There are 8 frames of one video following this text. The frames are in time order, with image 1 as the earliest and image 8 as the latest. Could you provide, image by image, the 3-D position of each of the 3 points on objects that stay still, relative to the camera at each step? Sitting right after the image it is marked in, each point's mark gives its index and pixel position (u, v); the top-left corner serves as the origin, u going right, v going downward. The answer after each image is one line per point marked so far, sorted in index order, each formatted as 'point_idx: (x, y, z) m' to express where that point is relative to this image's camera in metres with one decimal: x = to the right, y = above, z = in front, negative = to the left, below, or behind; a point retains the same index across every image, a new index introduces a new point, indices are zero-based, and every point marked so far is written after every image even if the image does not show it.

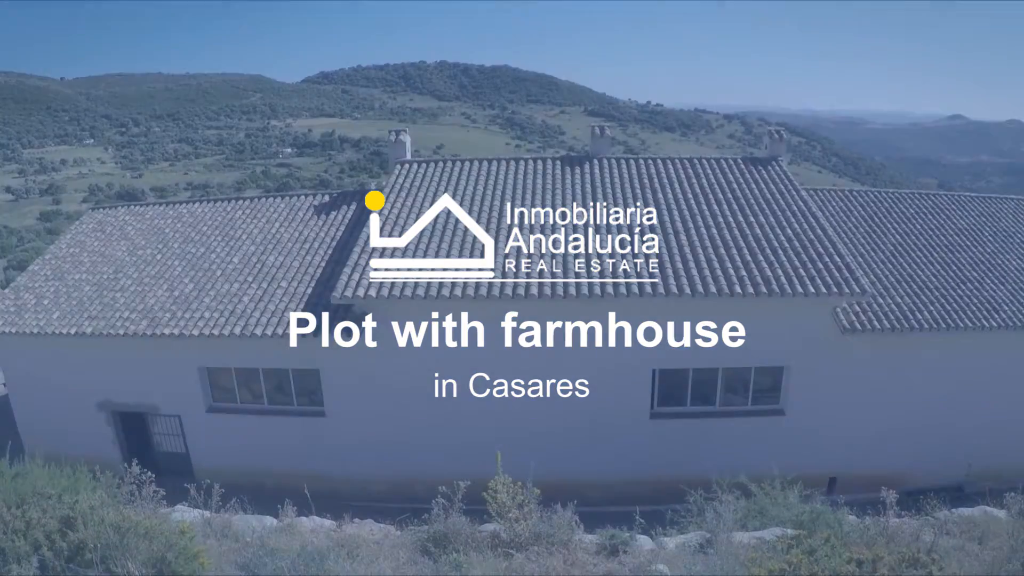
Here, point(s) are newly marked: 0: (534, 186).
0: (+0.4, +2.3, +11.7) m
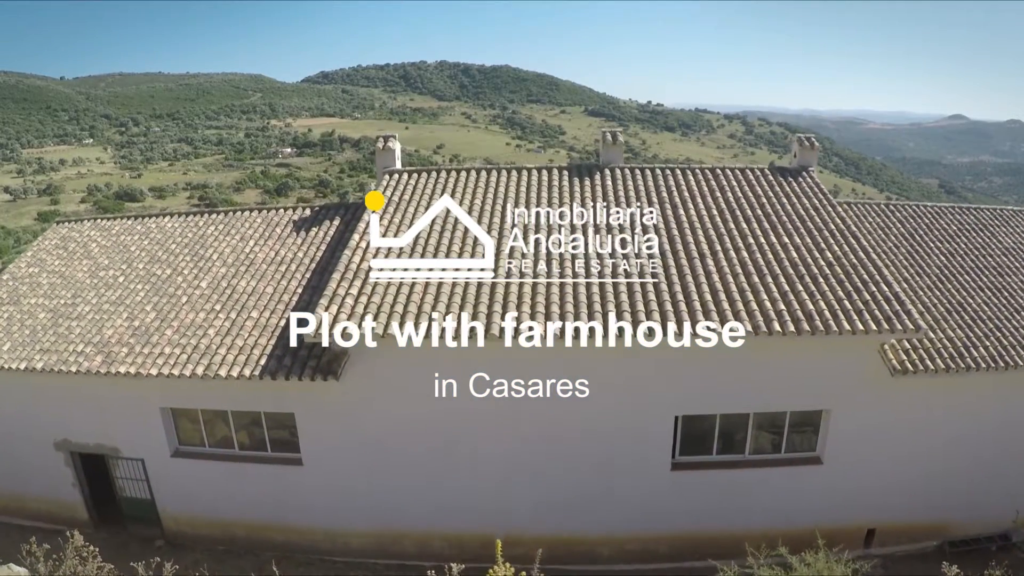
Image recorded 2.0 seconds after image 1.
0: (+0.4, +1.8, +10.5) m
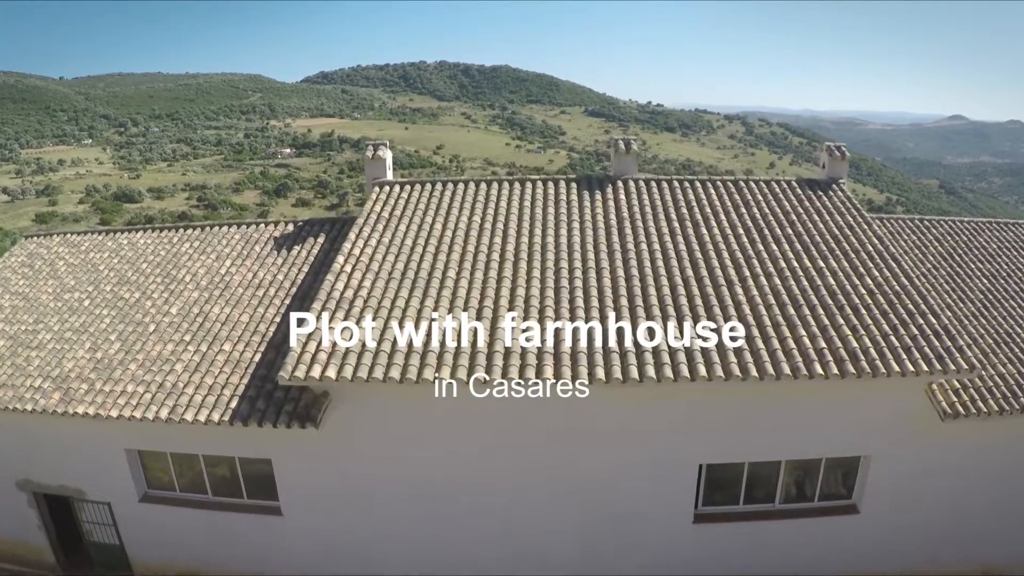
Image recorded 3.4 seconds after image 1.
0: (+0.4, +1.3, +9.5) m
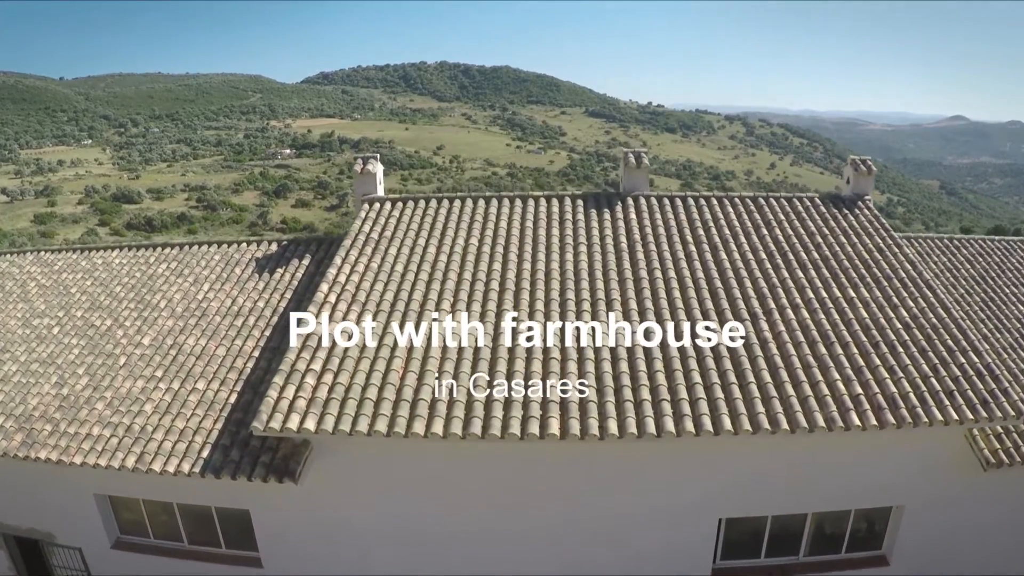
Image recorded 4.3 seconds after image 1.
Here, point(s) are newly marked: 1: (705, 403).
0: (+0.4, +0.8, +8.8) m
1: (+2.1, -1.2, +6.0) m
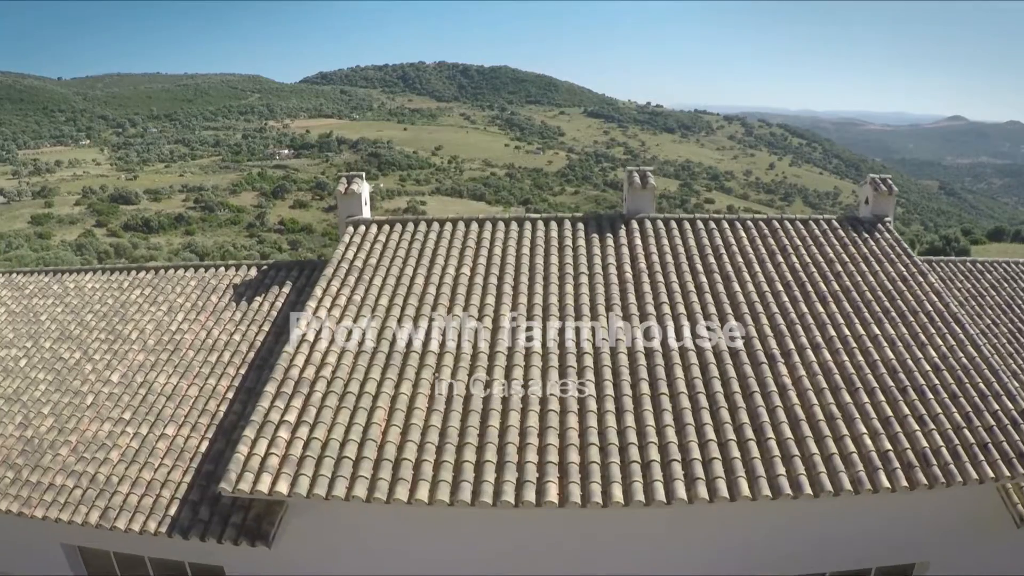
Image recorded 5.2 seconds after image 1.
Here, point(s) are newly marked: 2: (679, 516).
0: (+0.4, +0.4, +8.3) m
1: (+2.0, -1.7, +5.4) m
2: (+1.8, -2.5, +6.3) m
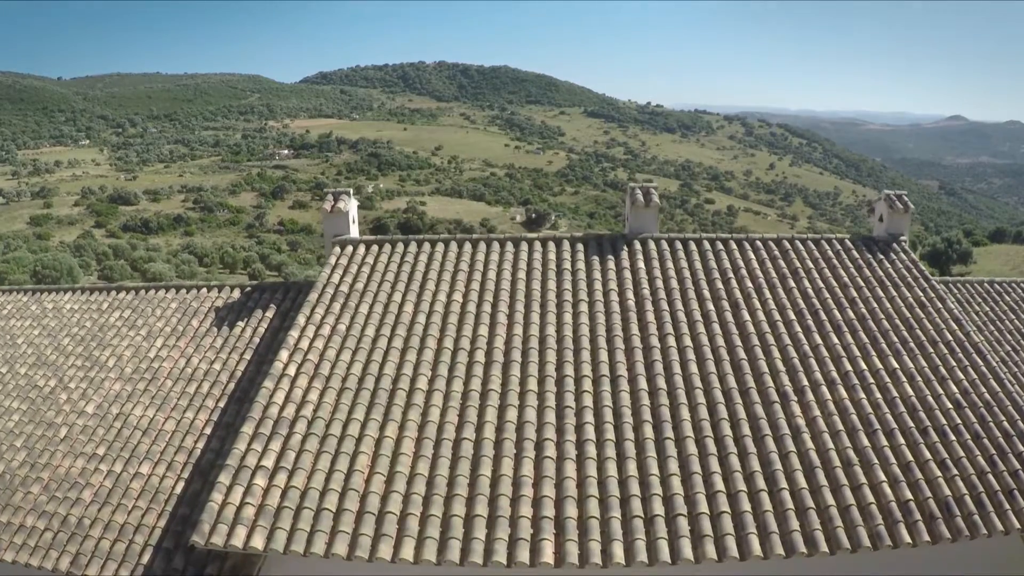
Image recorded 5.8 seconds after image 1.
0: (+0.3, 0.0, +7.9) m
1: (+1.9, -2.1, +5.1) m
2: (+1.8, -2.9, +5.9) m
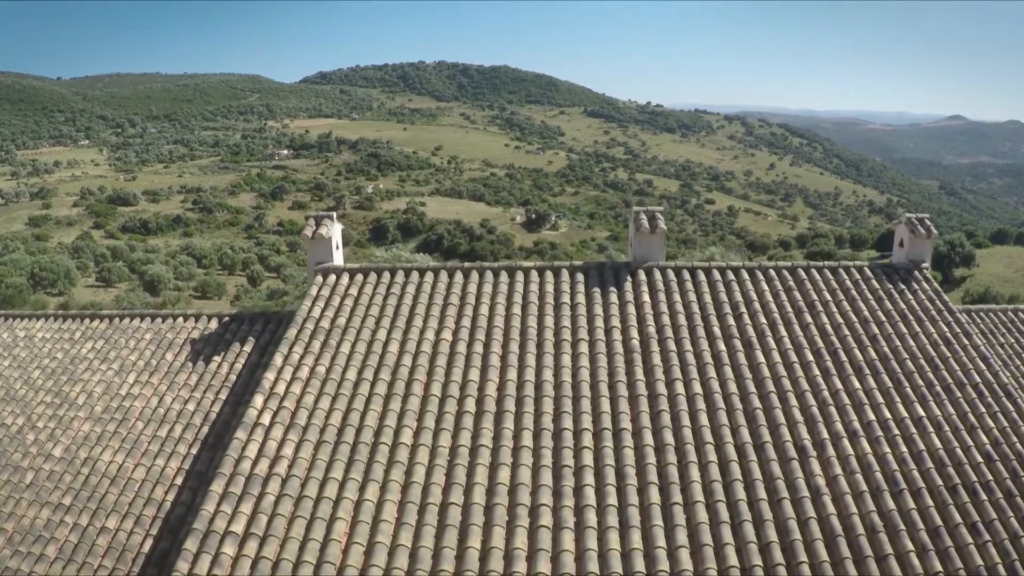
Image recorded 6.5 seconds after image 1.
0: (+0.2, -0.5, +7.4) m
1: (+1.9, -2.5, +4.6) m
2: (+1.7, -3.3, +5.5) m
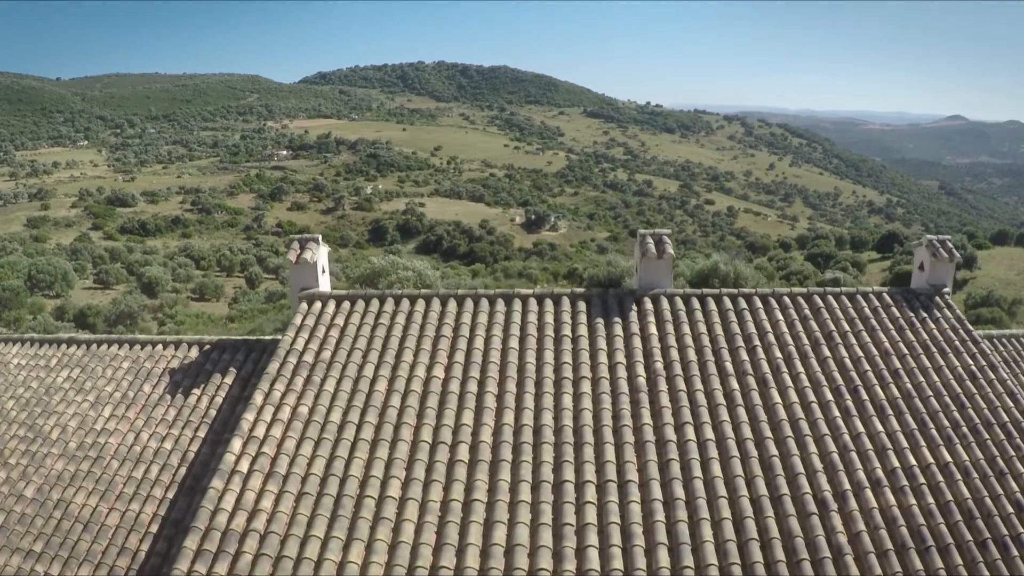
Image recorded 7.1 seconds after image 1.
0: (+0.2, -0.8, +7.0) m
1: (+1.9, -2.9, +4.2) m
2: (+1.7, -3.7, +5.1) m
